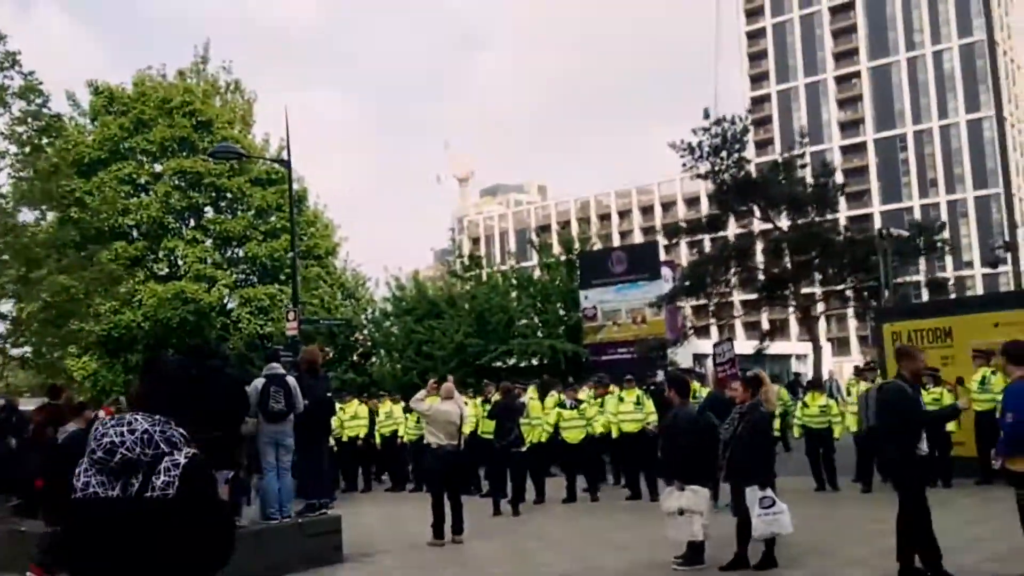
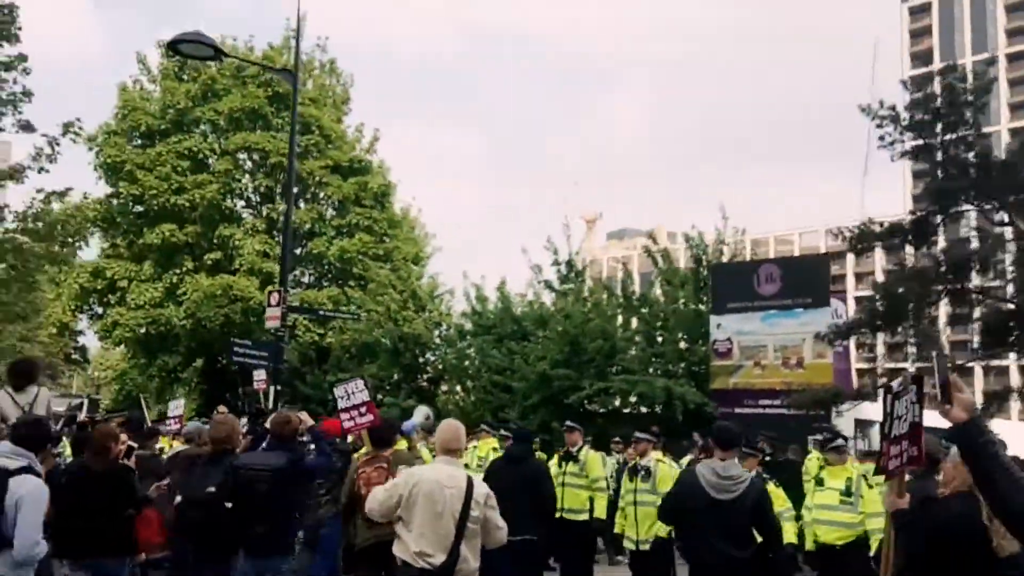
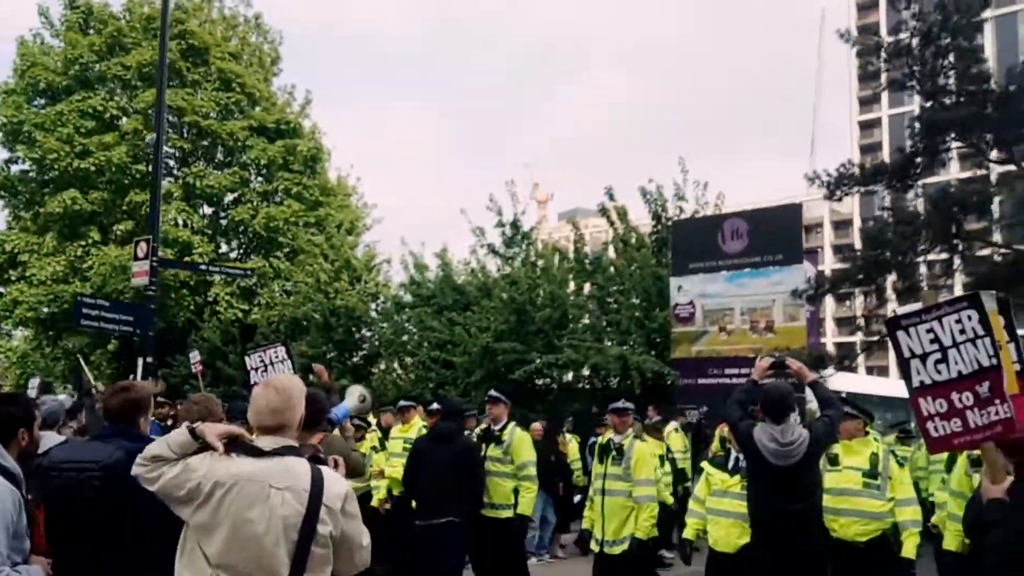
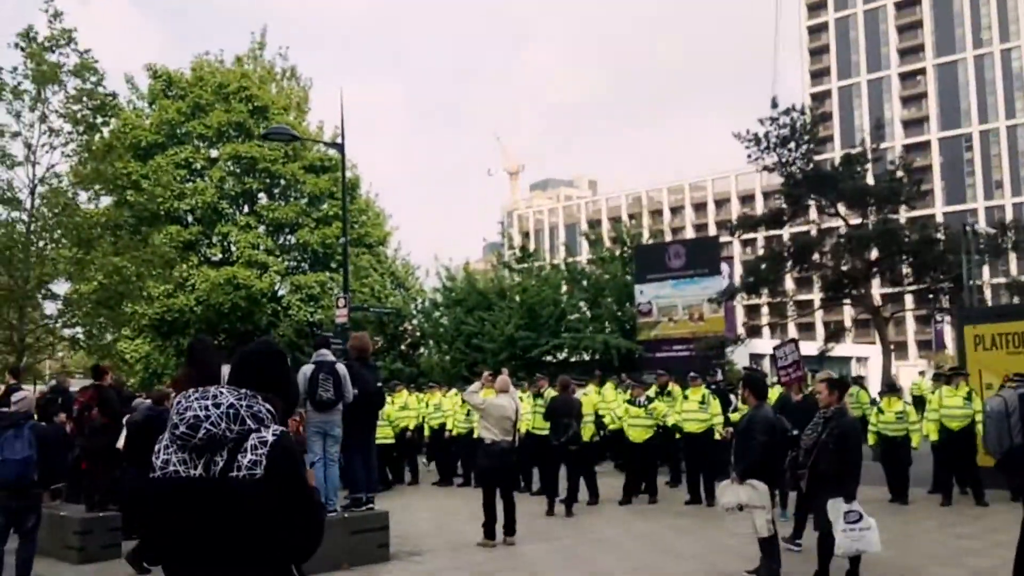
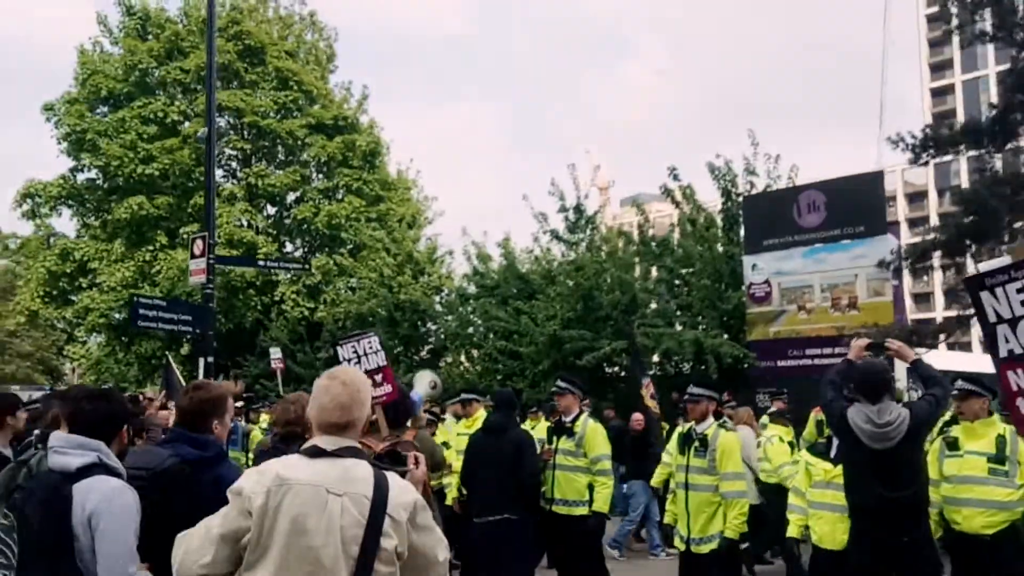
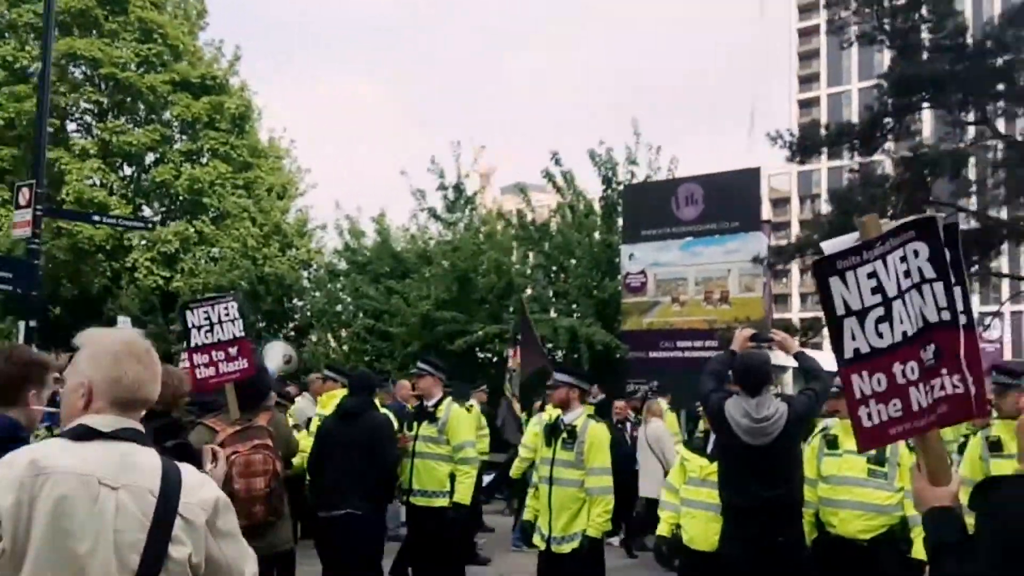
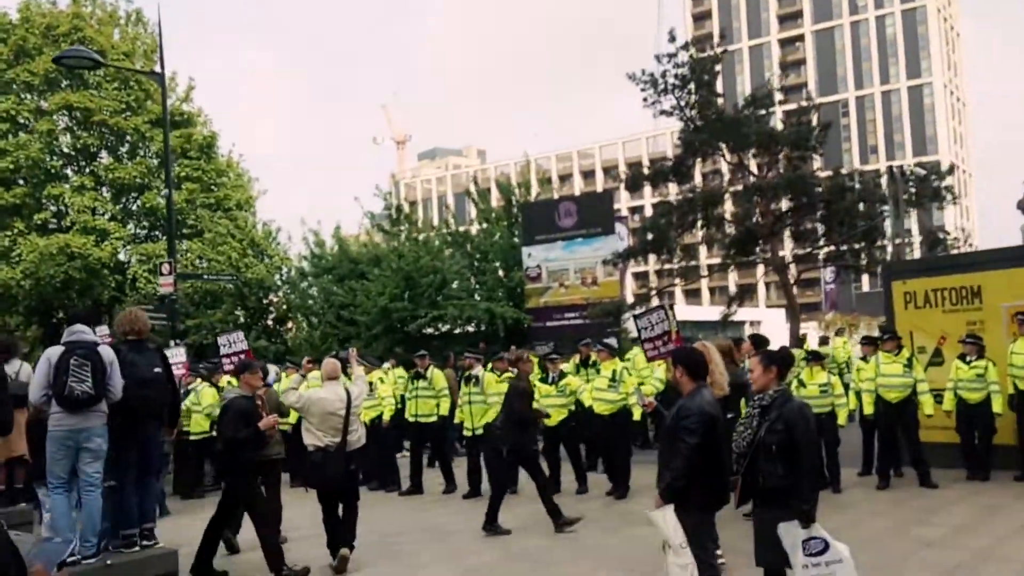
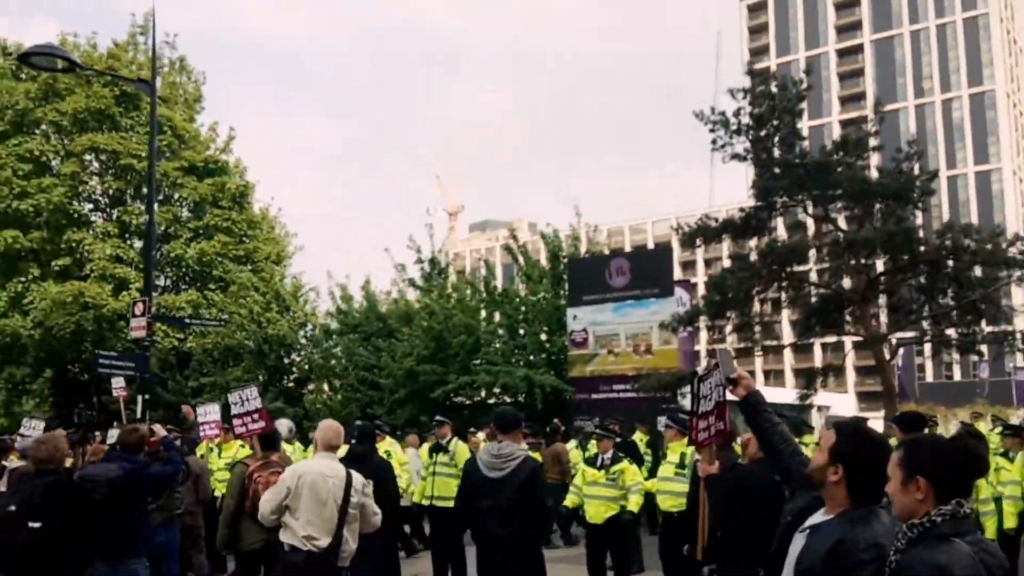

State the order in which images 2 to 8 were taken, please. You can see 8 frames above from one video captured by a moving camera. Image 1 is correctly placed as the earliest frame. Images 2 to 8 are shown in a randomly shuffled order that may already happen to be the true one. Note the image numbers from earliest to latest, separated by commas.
4, 7, 8, 2, 3, 5, 6
